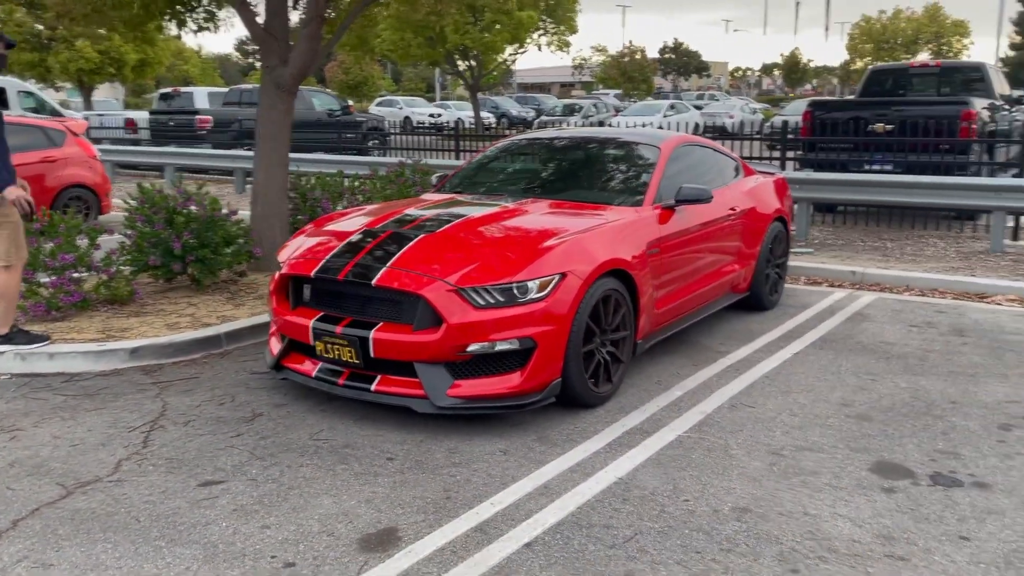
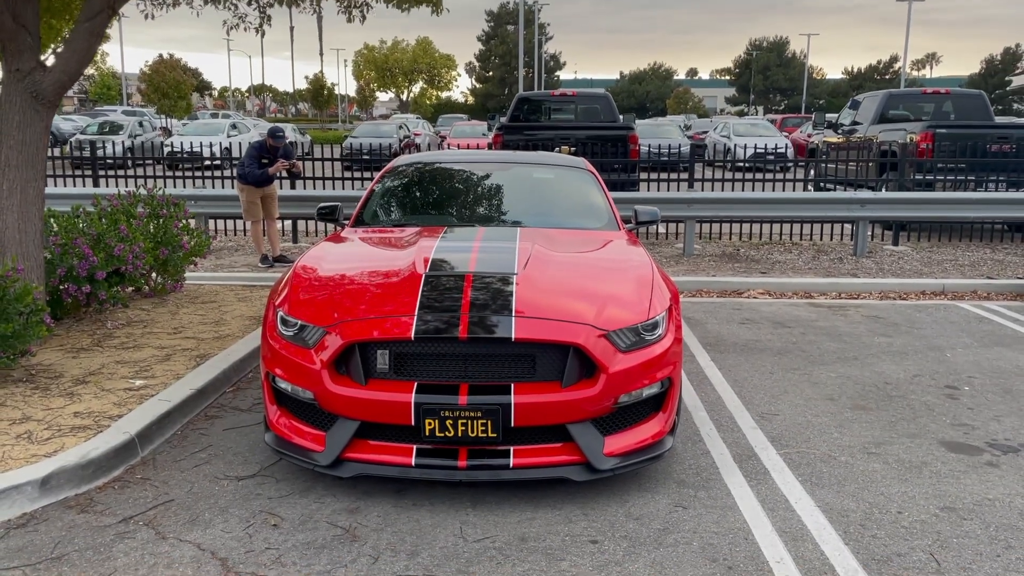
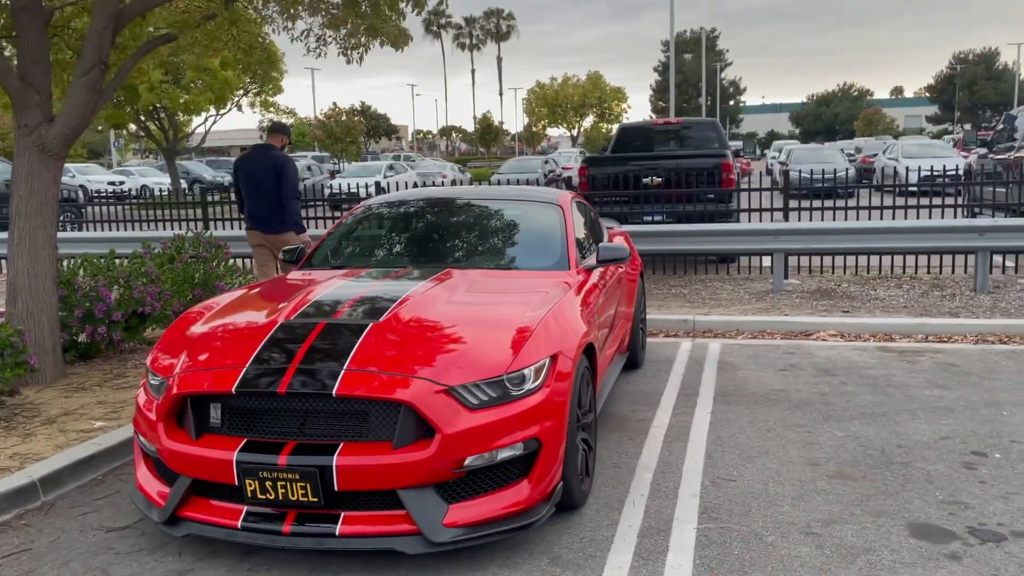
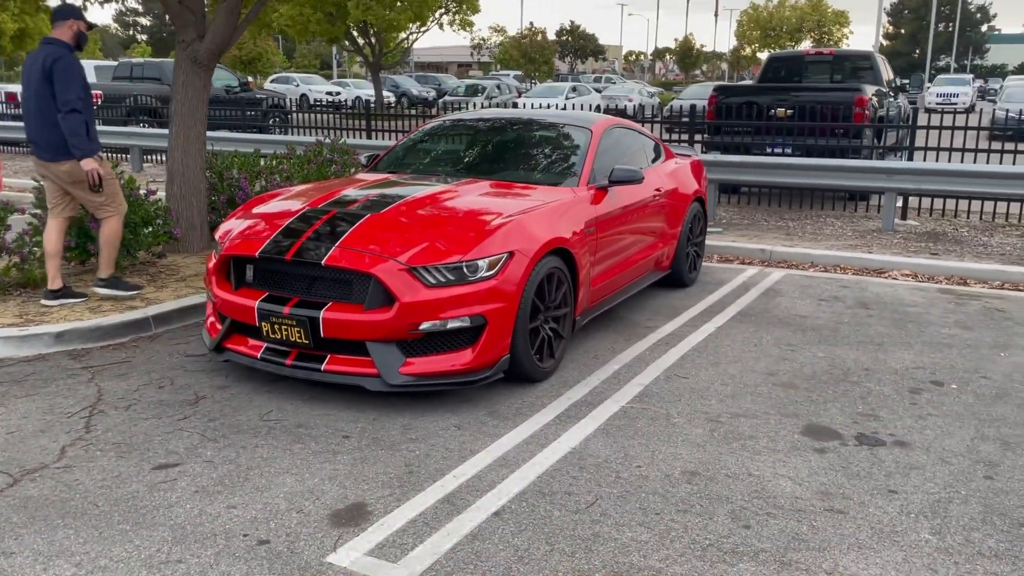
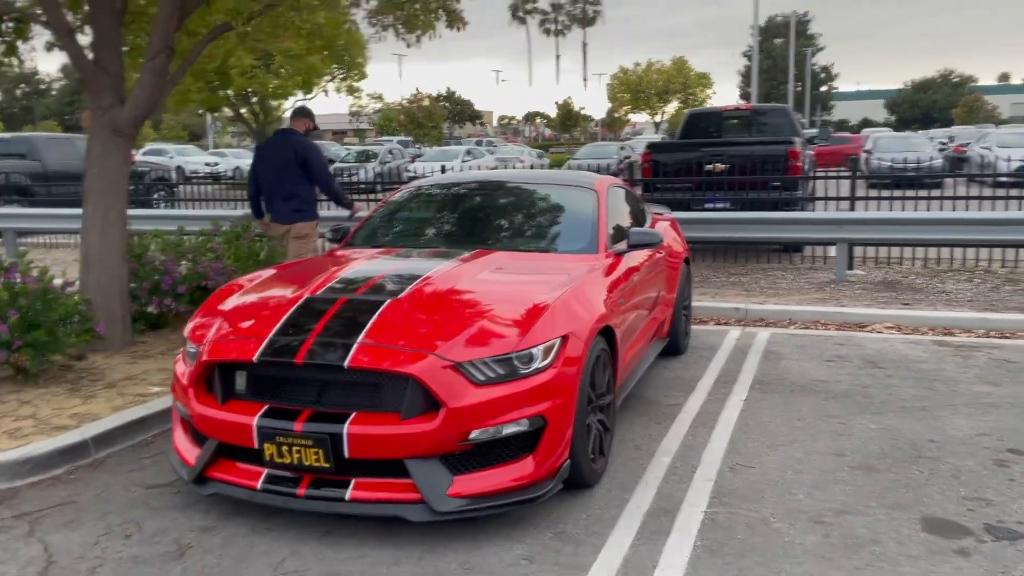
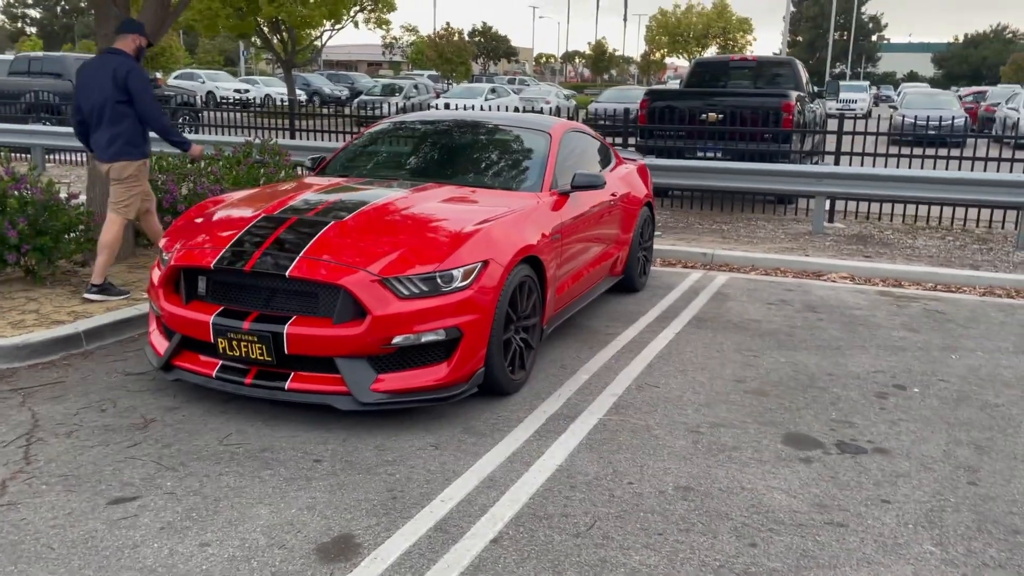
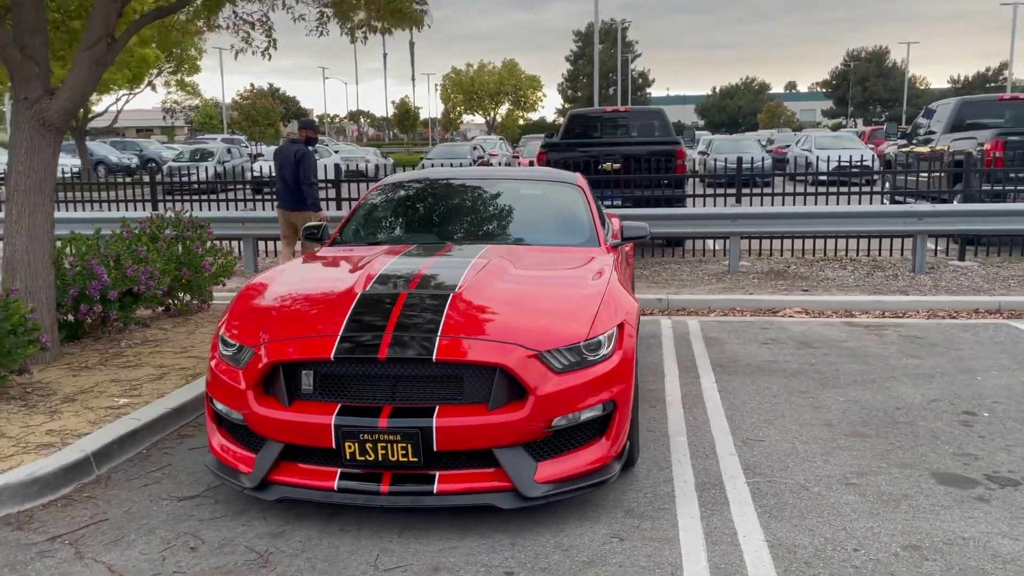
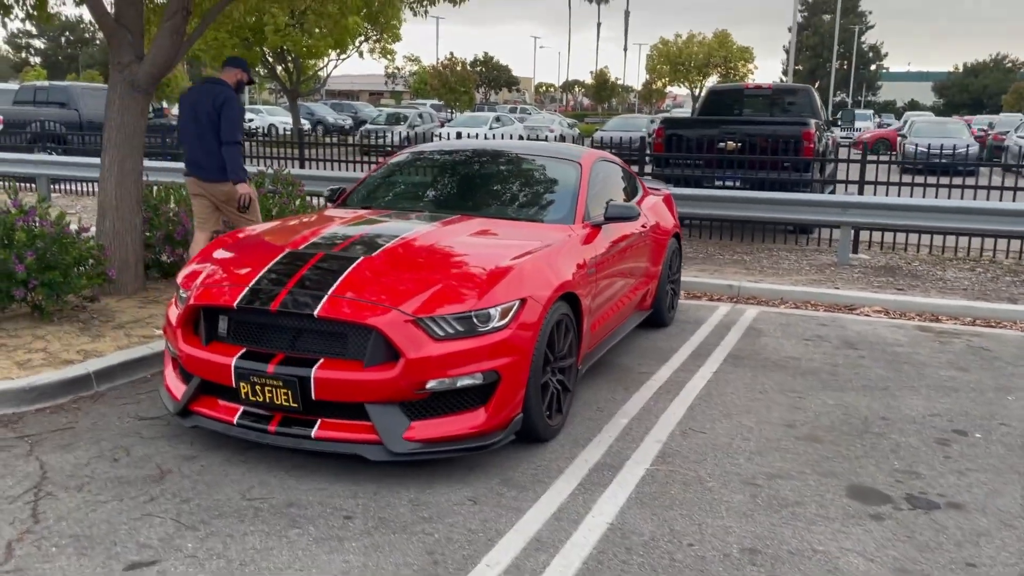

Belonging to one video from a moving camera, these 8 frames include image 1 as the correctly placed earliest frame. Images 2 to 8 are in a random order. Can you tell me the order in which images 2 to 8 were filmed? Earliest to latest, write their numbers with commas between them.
4, 6, 8, 5, 3, 7, 2
